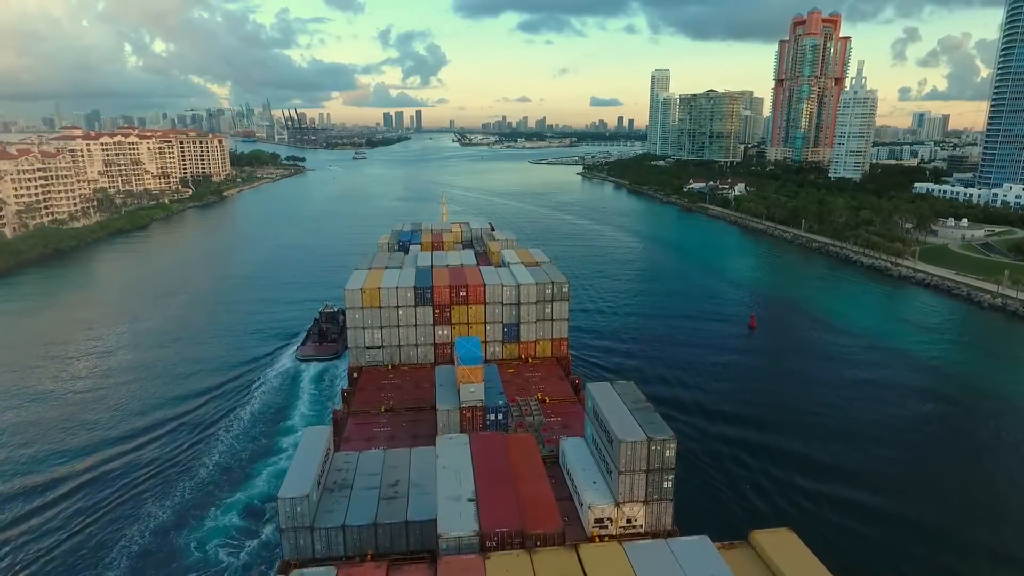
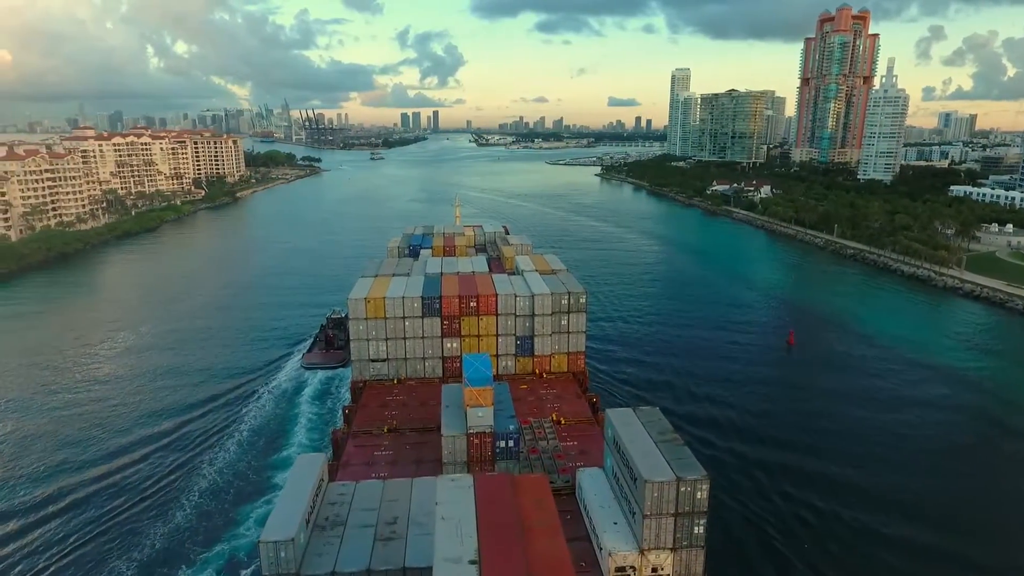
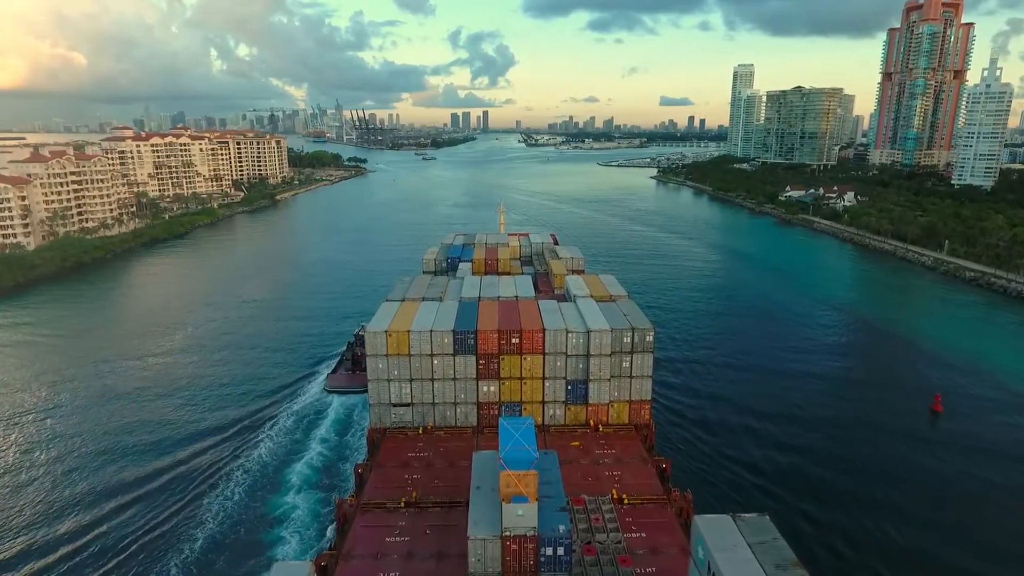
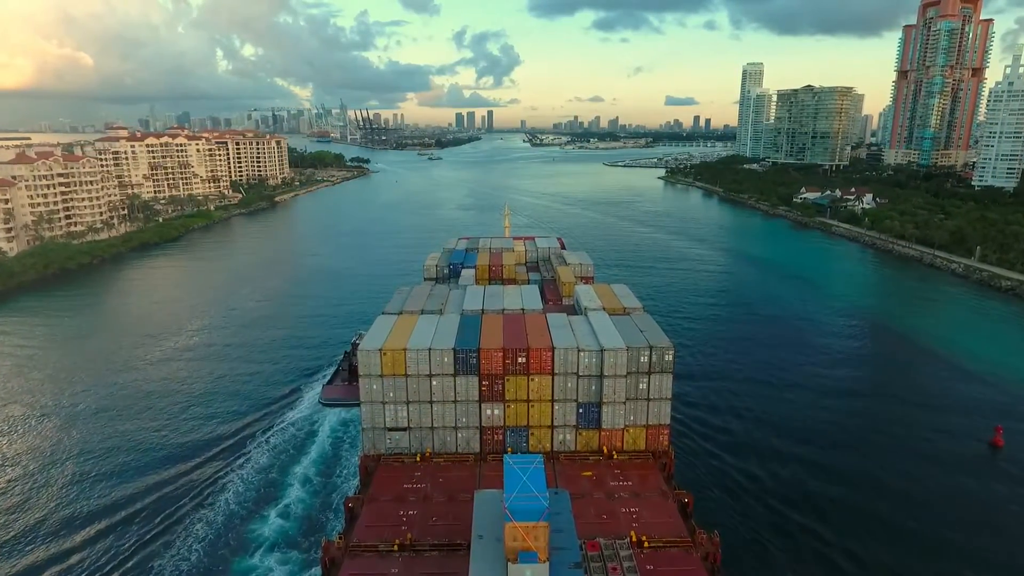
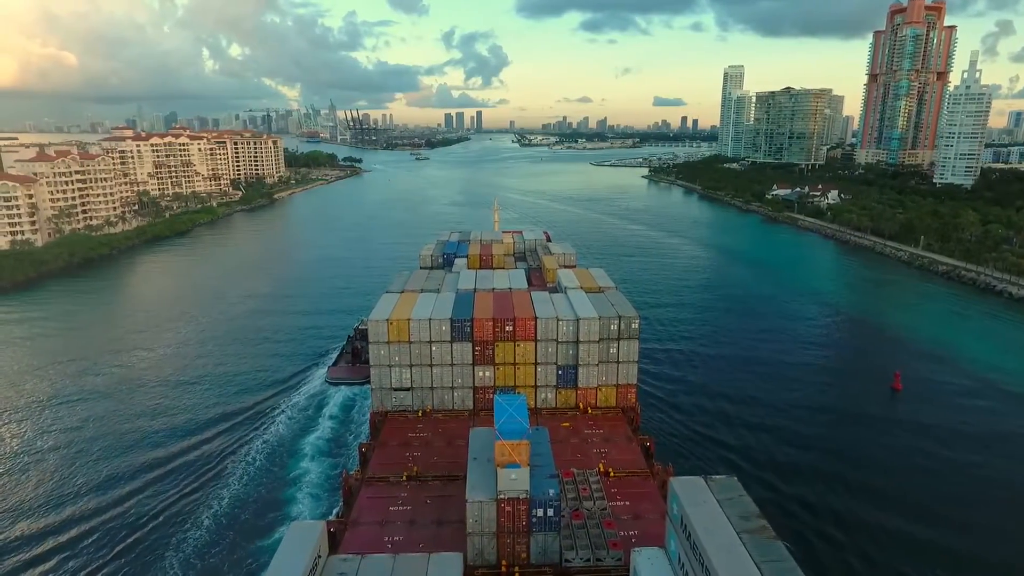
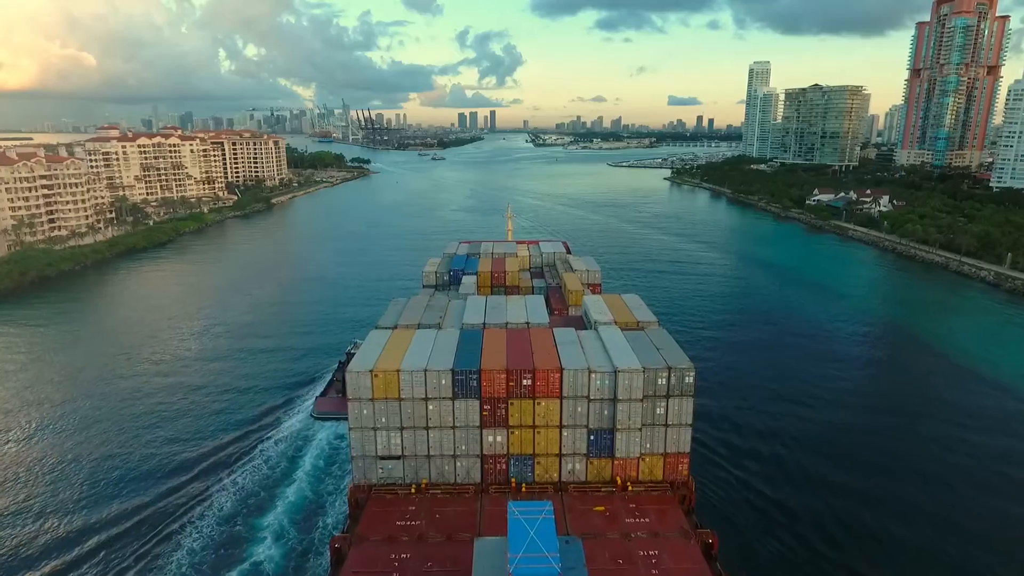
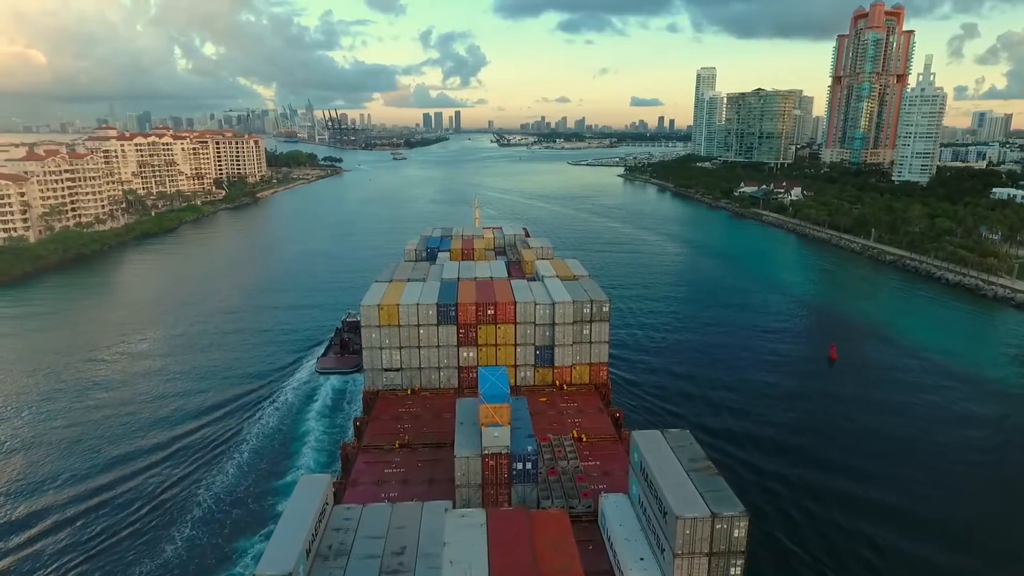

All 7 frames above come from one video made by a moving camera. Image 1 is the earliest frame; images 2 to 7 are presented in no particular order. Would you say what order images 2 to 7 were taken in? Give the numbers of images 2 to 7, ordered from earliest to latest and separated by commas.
2, 7, 5, 3, 4, 6
